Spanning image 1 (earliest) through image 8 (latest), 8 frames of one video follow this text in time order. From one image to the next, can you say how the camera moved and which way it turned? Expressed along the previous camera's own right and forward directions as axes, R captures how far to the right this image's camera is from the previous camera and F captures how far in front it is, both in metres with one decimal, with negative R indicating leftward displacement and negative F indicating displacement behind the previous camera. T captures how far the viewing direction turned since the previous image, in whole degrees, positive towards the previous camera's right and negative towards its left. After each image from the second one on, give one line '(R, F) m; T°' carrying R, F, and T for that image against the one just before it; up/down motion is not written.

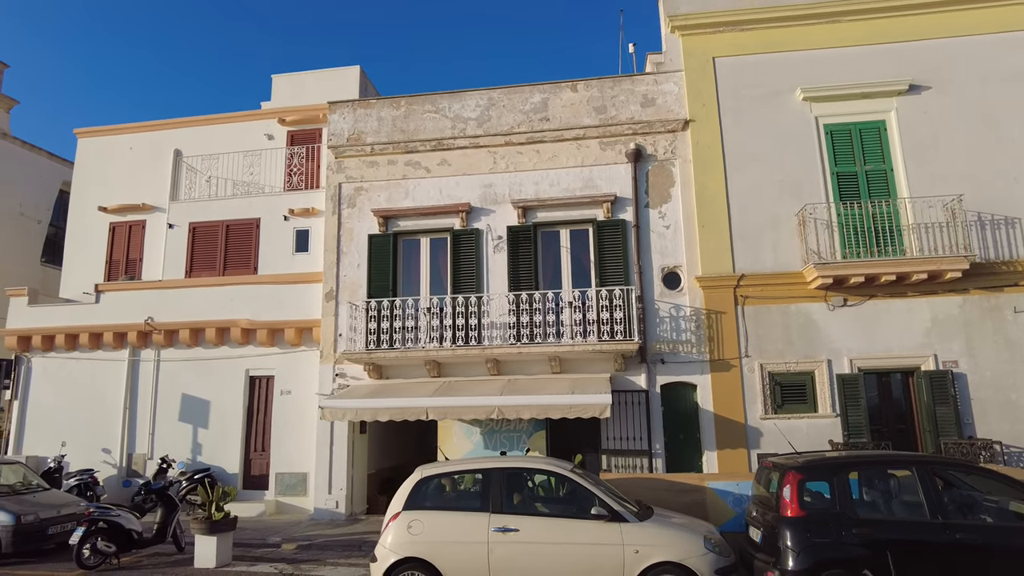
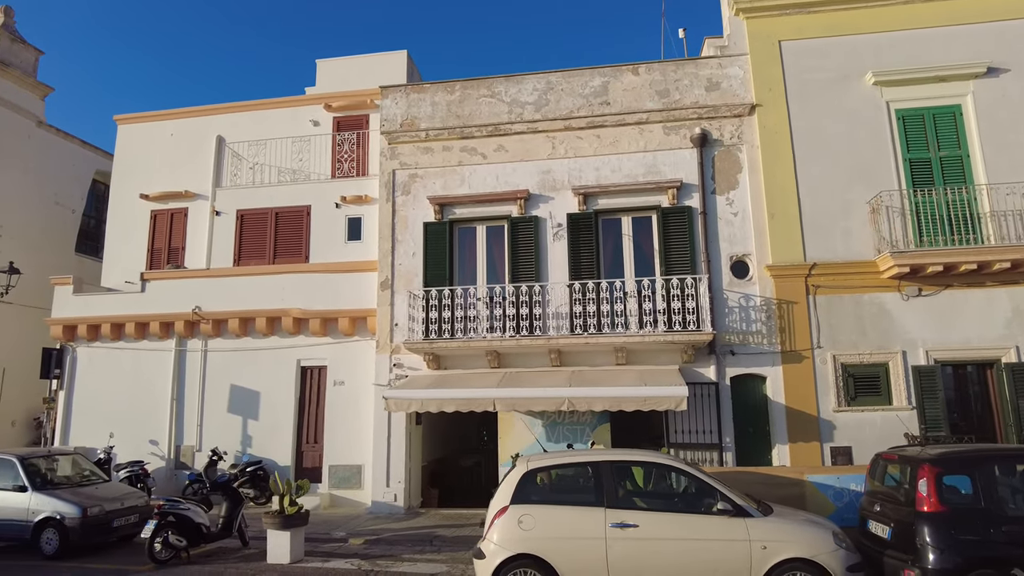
(-0.9, +0.3) m; 0°
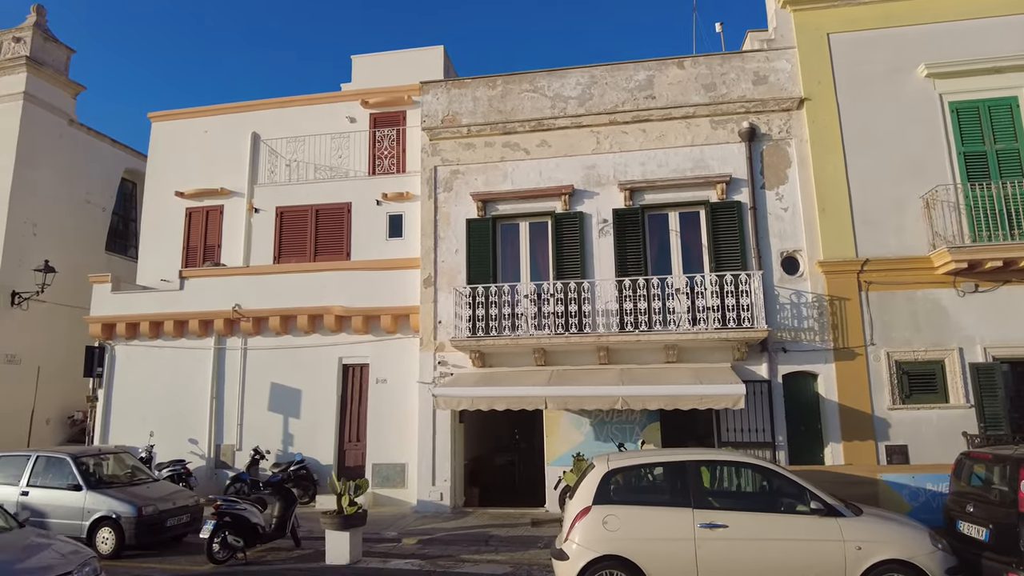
(-0.6, +0.1) m; -1°
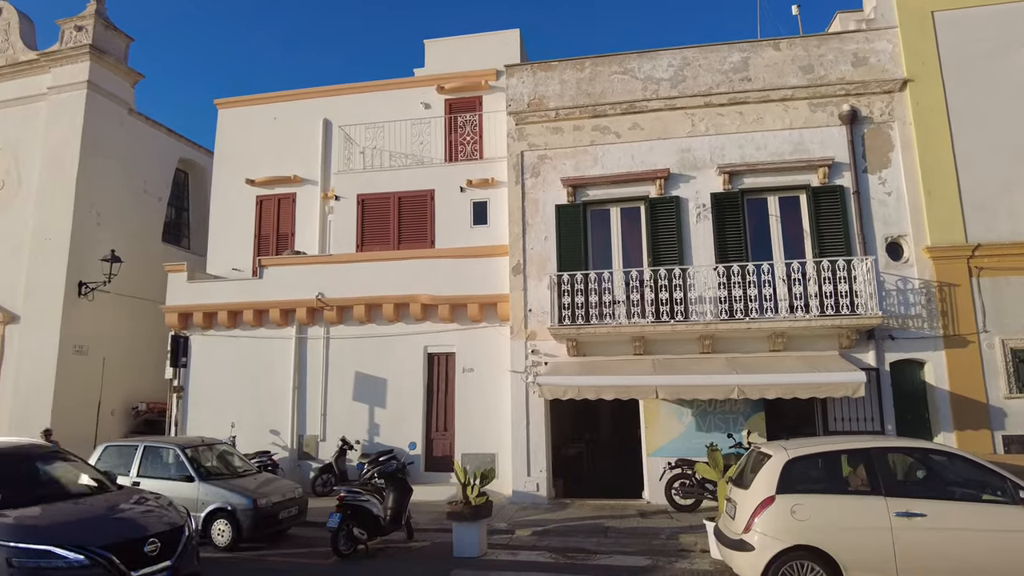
(-1.4, +0.2) m; -1°
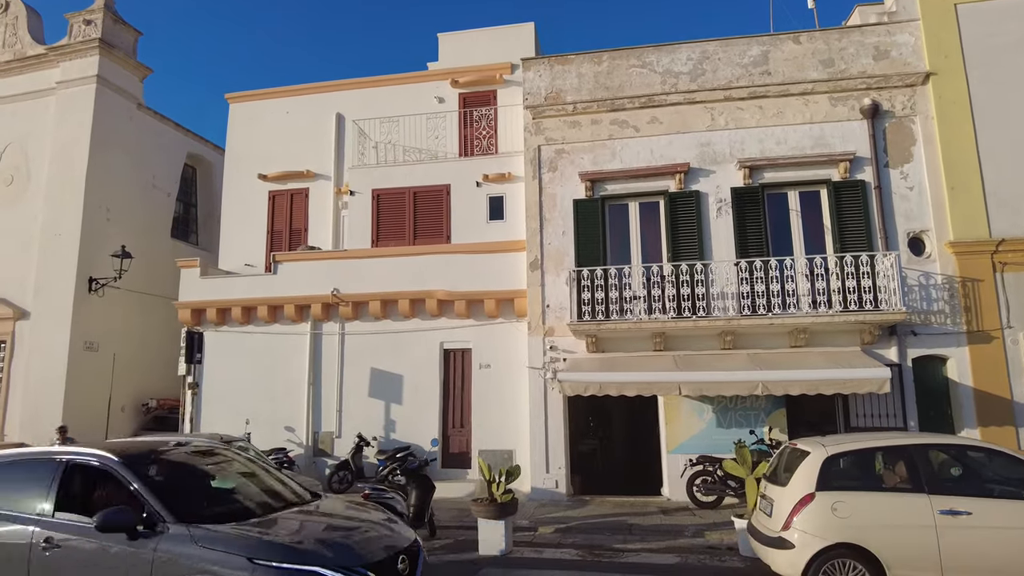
(-0.3, +0.1) m; 0°
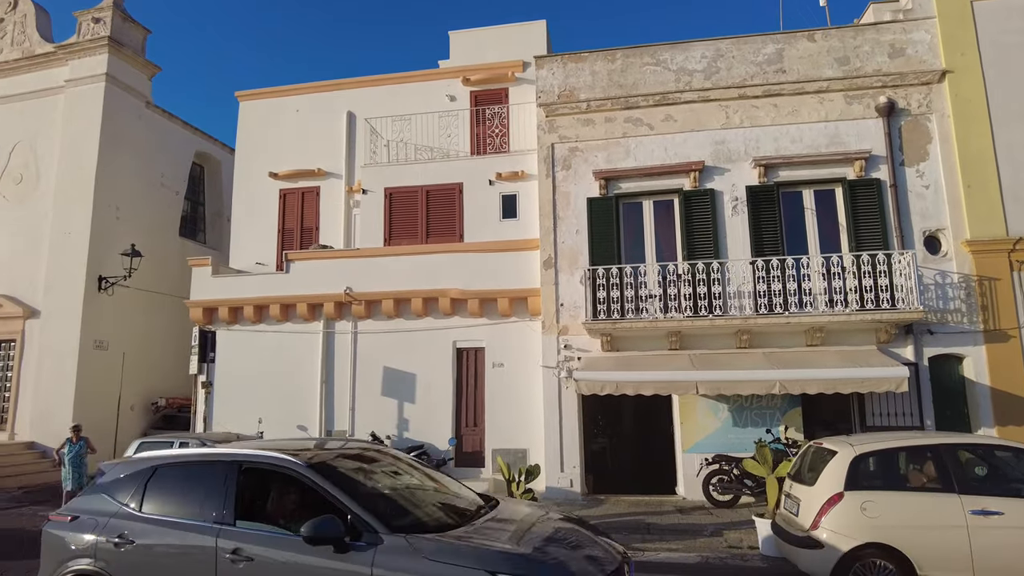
(-0.2, 0.0) m; 0°
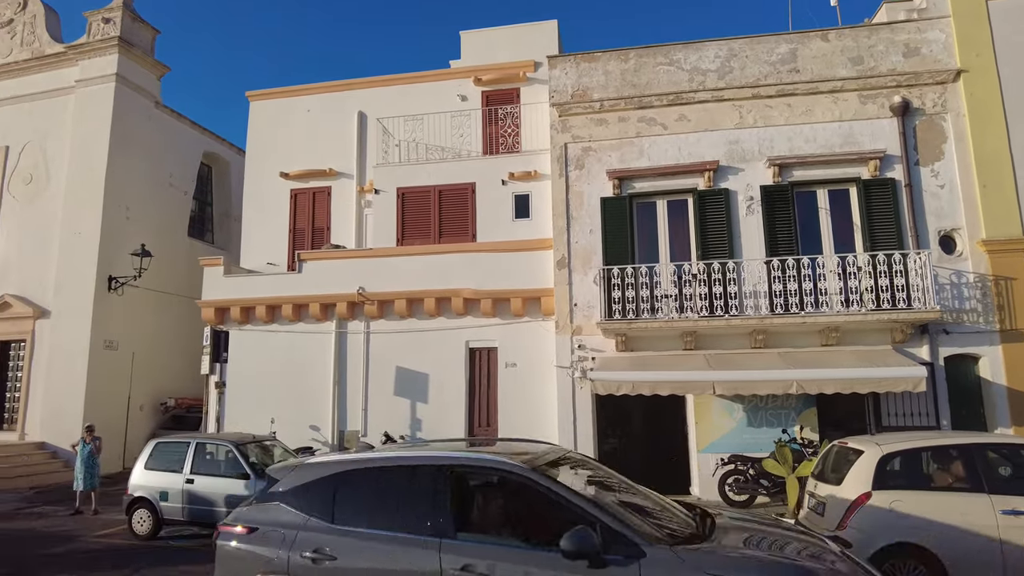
(-0.2, 0.0) m; 0°
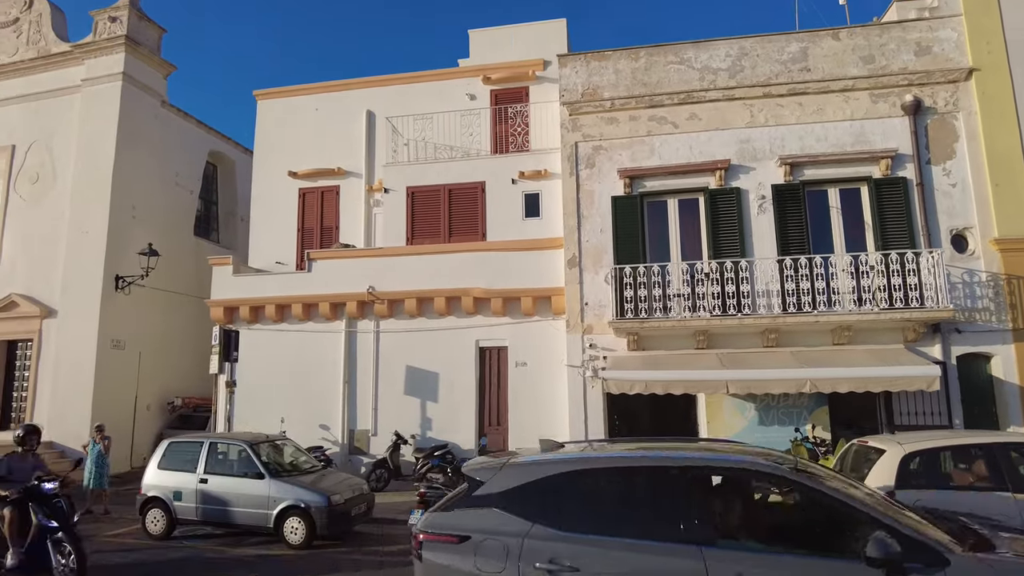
(-0.2, 0.0) m; 0°
